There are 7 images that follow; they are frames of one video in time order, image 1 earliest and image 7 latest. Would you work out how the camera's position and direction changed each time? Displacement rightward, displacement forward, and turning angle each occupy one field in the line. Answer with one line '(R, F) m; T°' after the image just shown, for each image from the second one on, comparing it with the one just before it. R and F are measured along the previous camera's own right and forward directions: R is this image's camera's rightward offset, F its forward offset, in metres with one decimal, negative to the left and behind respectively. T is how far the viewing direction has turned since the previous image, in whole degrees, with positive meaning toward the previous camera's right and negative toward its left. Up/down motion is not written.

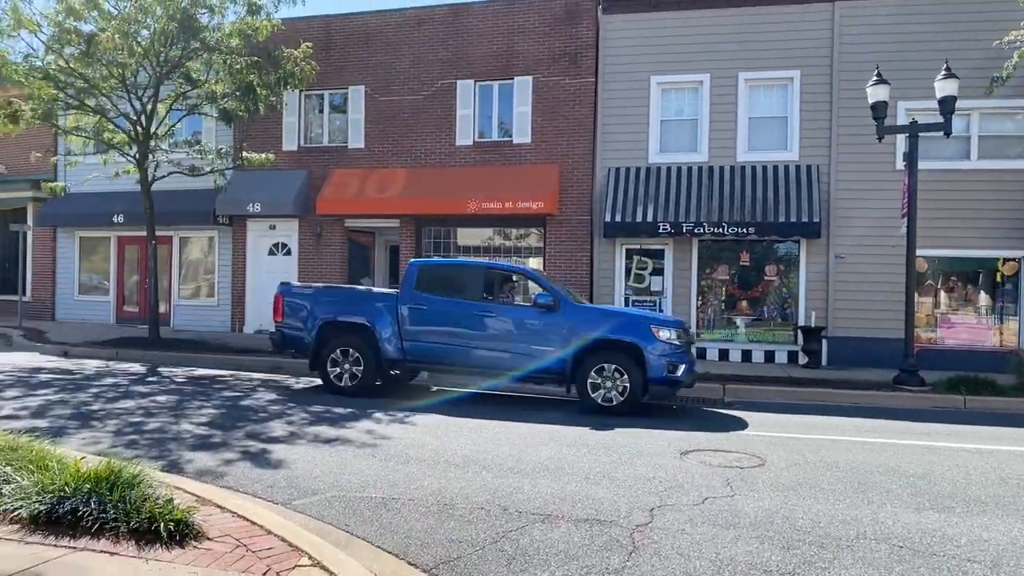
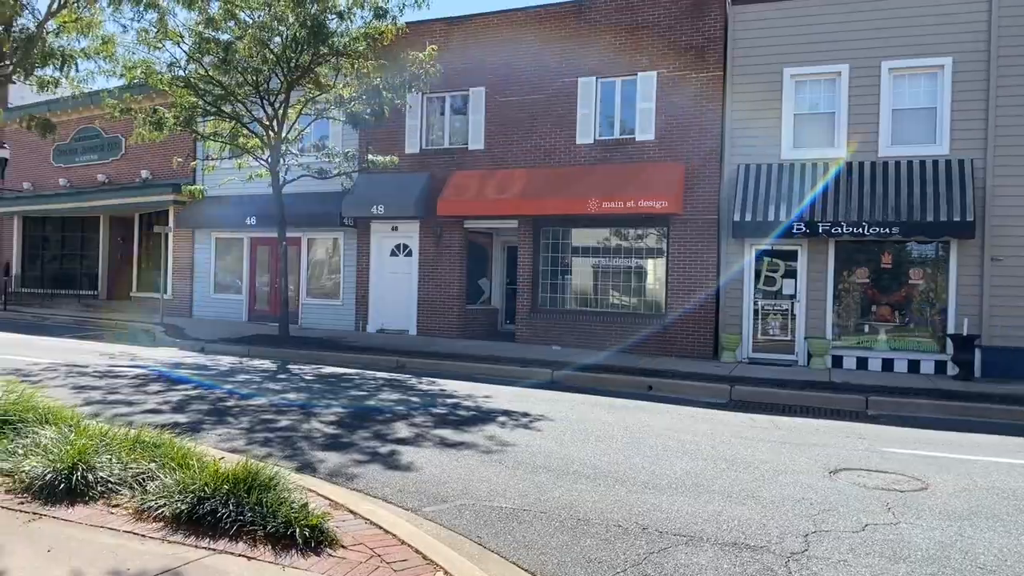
(-0.2, +0.3) m; -8°
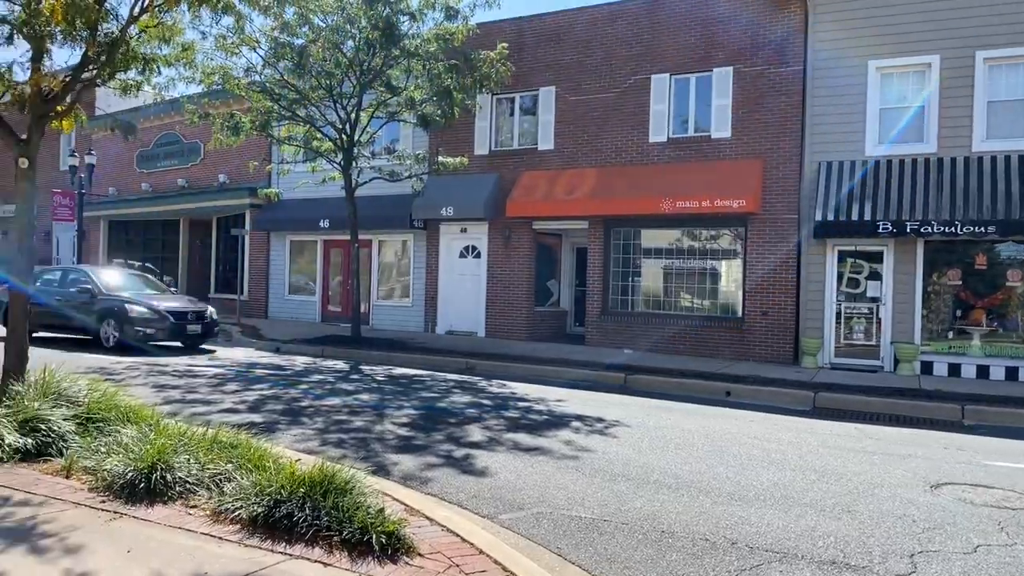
(-0.1, +0.2) m; -5°
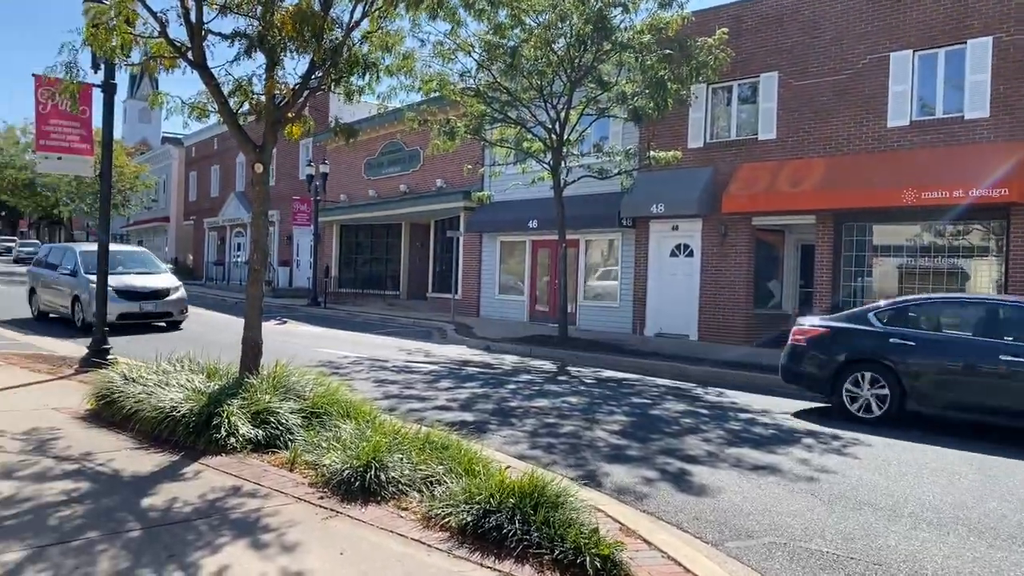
(-0.1, +0.4) m; -15°
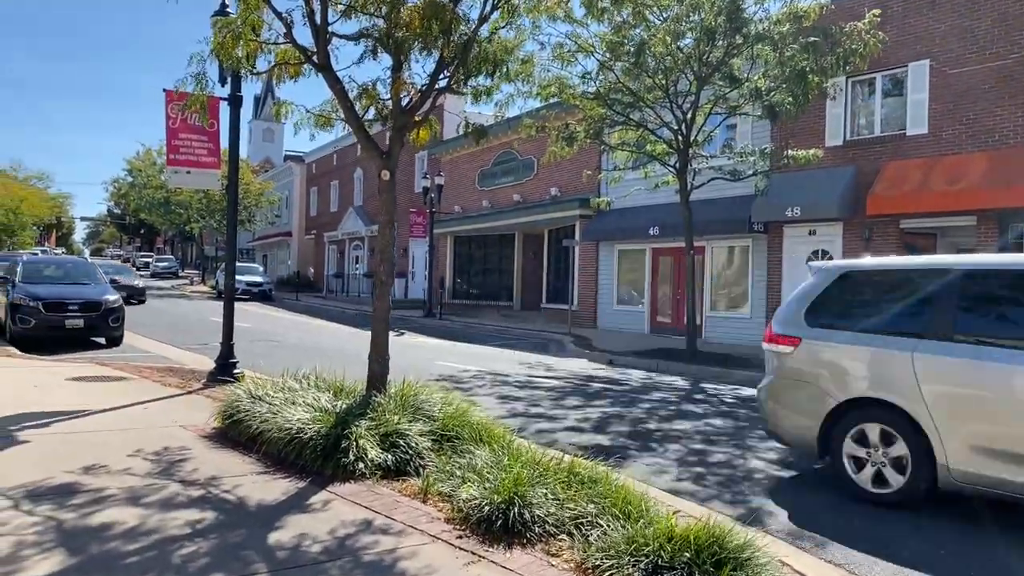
(-0.3, +0.6) m; -8°
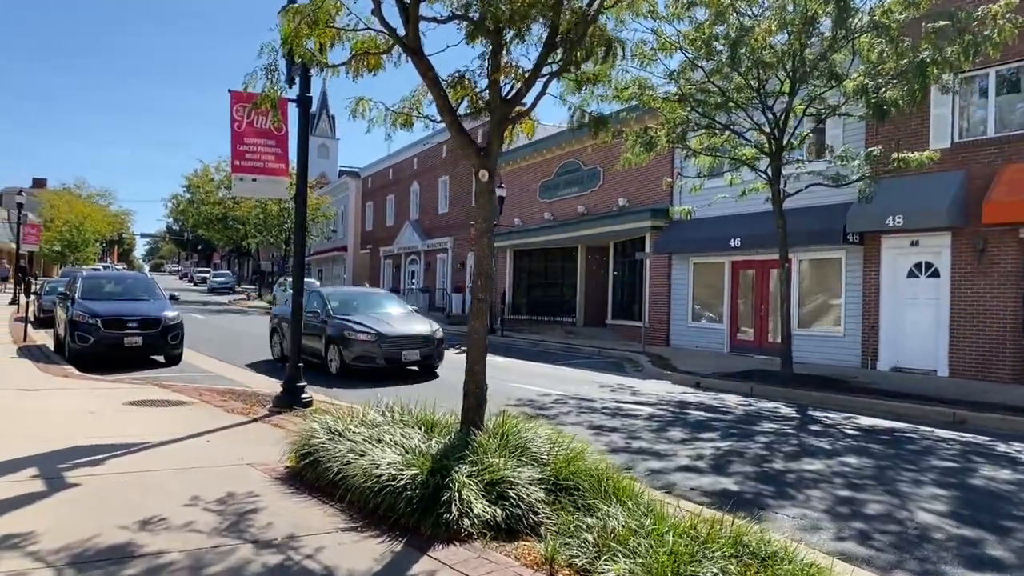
(-0.5, +1.0) m; -3°
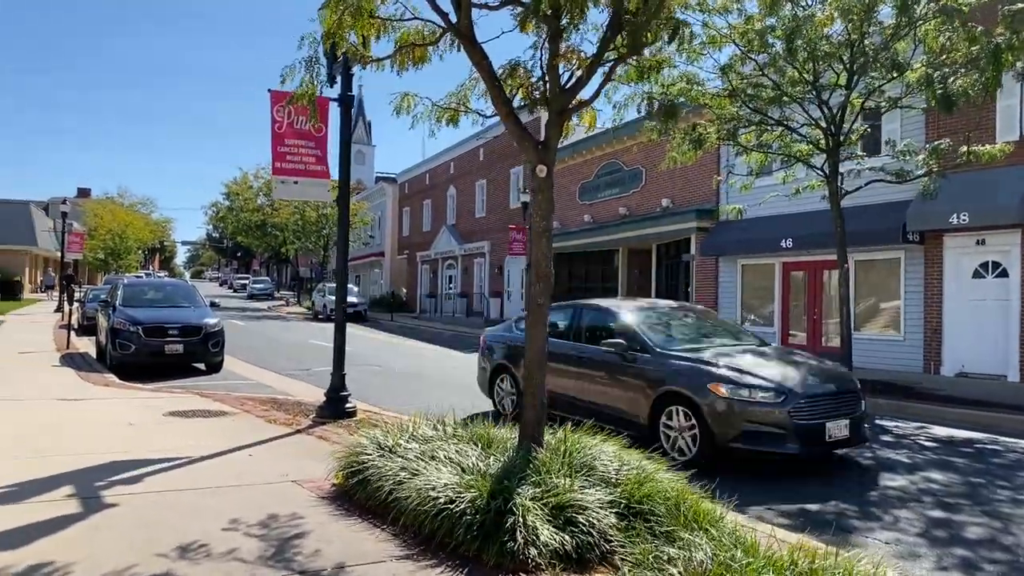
(-0.2, +0.4) m; -2°
